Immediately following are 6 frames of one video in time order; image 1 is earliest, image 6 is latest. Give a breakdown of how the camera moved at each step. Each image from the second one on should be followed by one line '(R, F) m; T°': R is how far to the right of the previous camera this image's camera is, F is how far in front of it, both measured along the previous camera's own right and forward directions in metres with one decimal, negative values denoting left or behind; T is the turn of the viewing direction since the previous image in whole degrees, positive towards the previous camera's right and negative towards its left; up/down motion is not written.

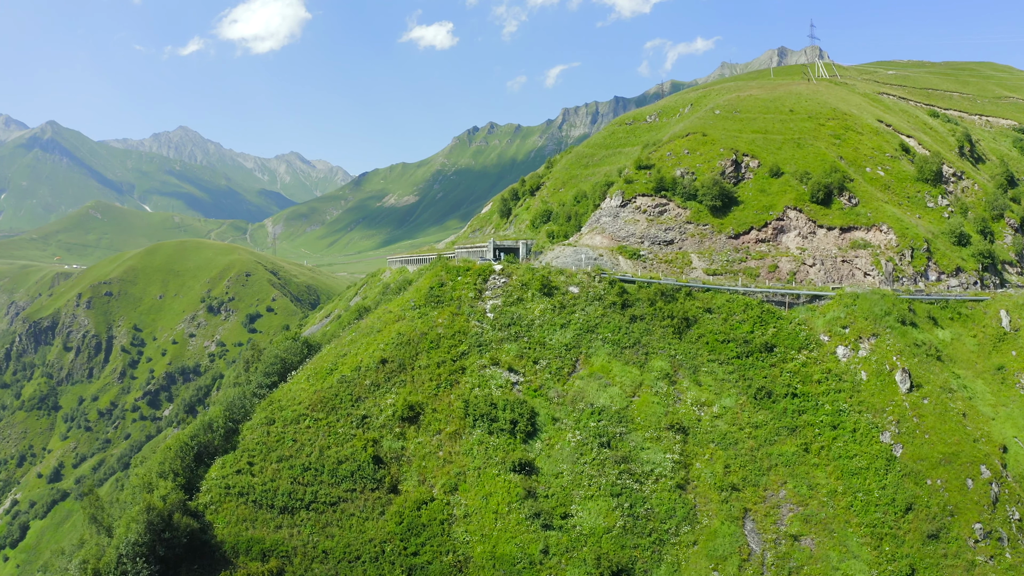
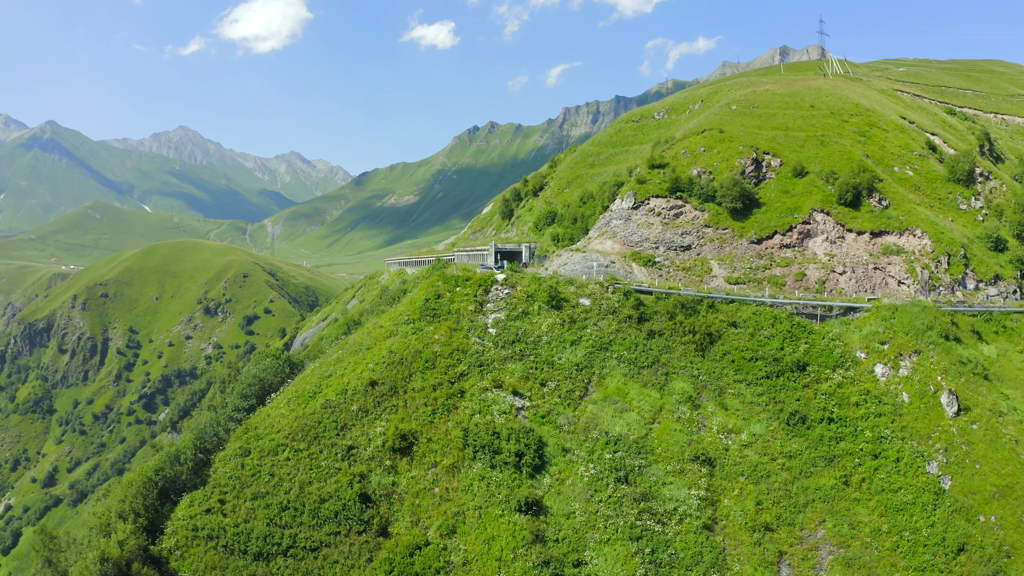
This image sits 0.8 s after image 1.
(-0.3, +6.4) m; 0°
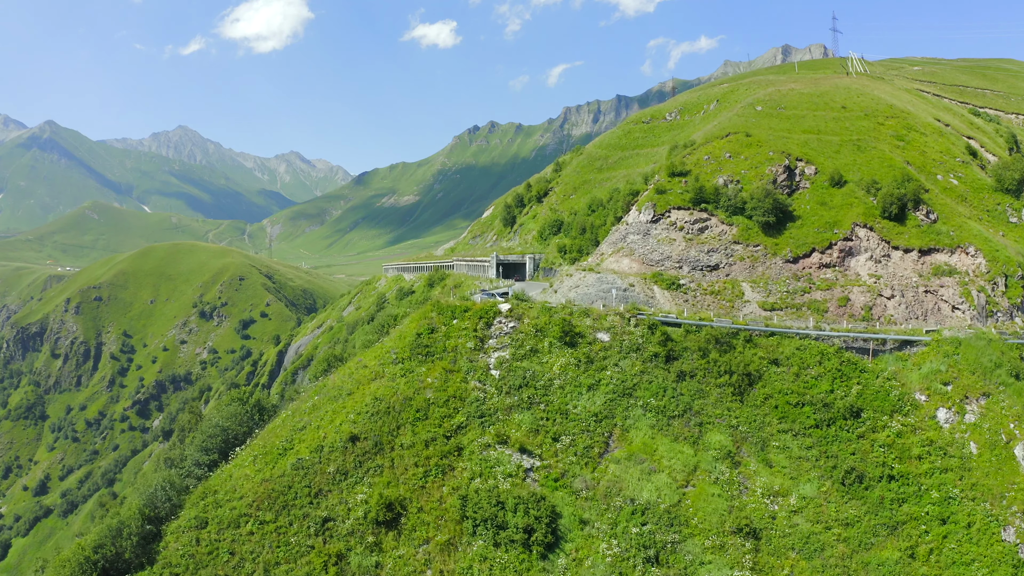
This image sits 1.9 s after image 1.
(-0.4, +8.4) m; 0°
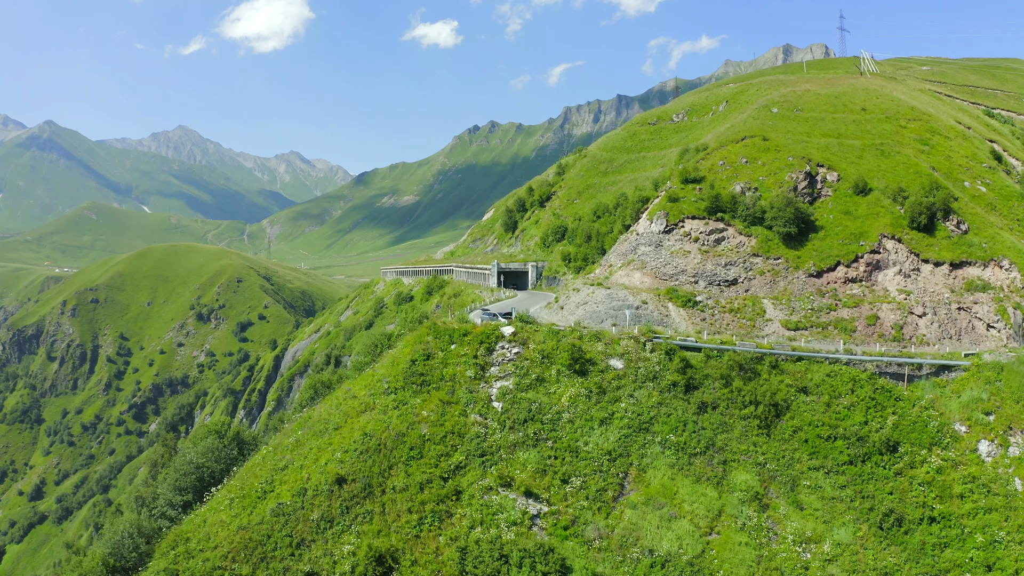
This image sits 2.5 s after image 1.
(-0.2, +4.5) m; 0°
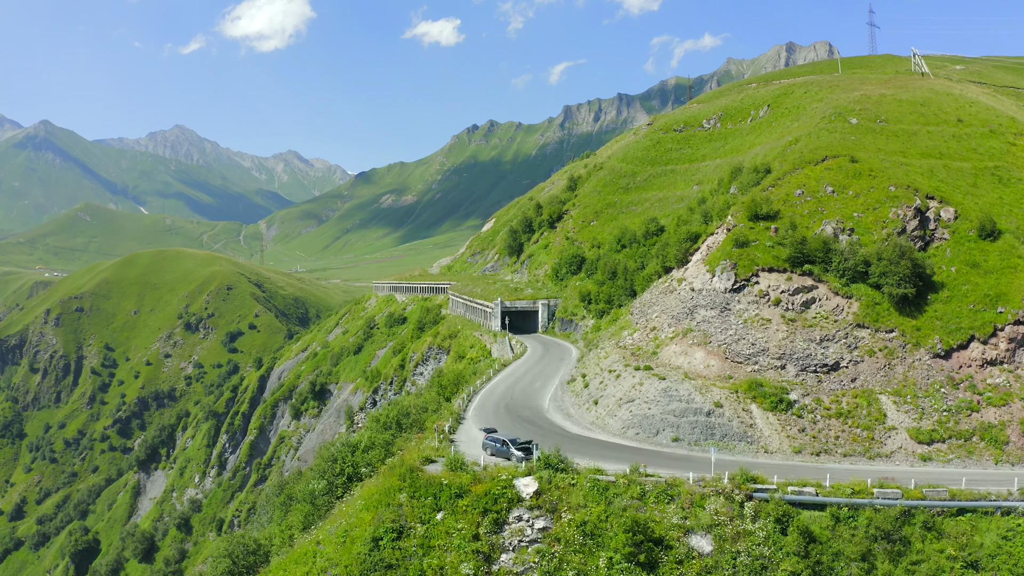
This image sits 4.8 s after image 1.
(-0.9, +17.1) m; 0°
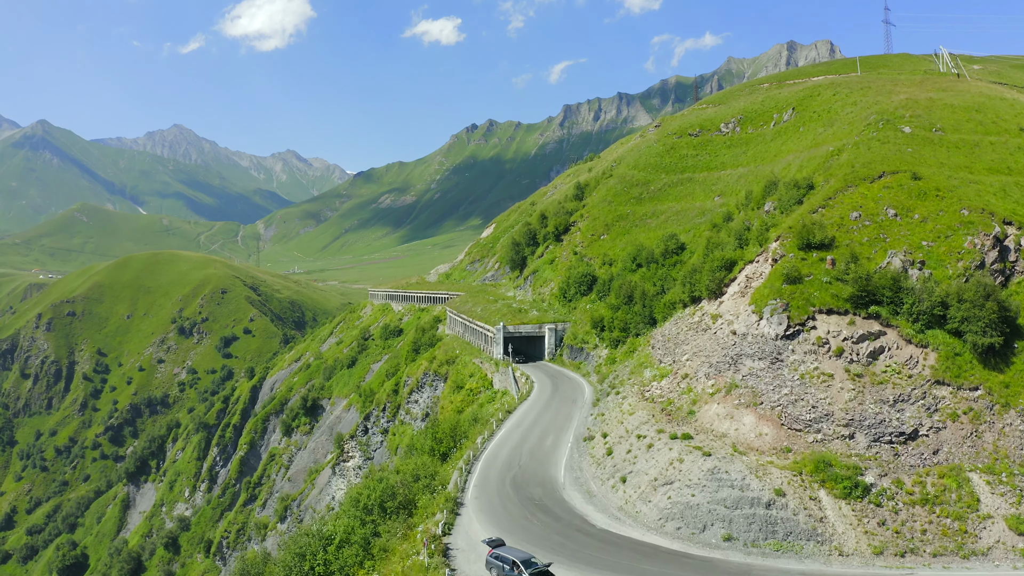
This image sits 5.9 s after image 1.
(-0.5, +8.0) m; 0°
